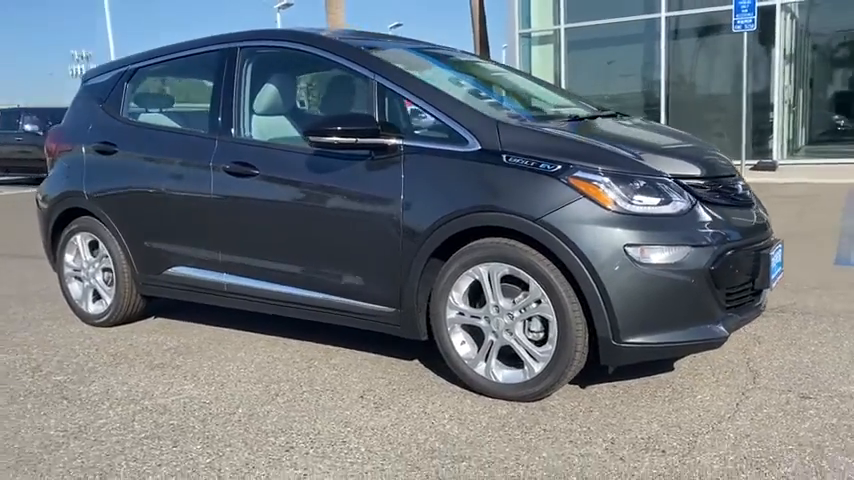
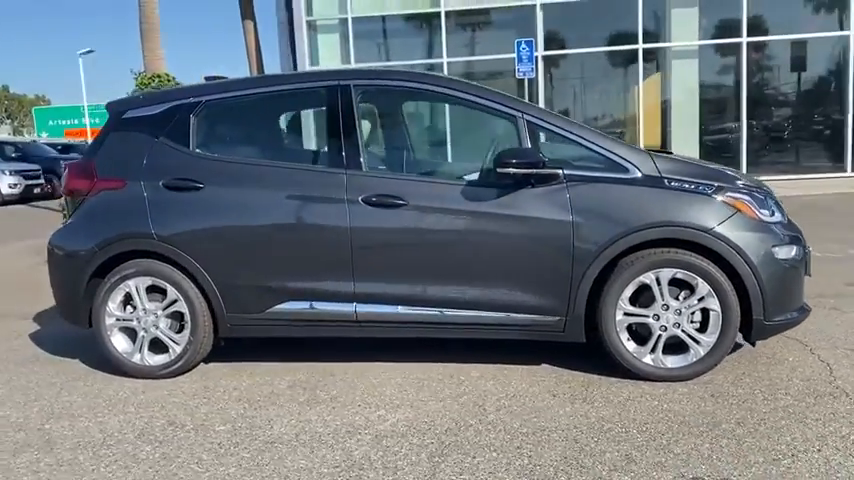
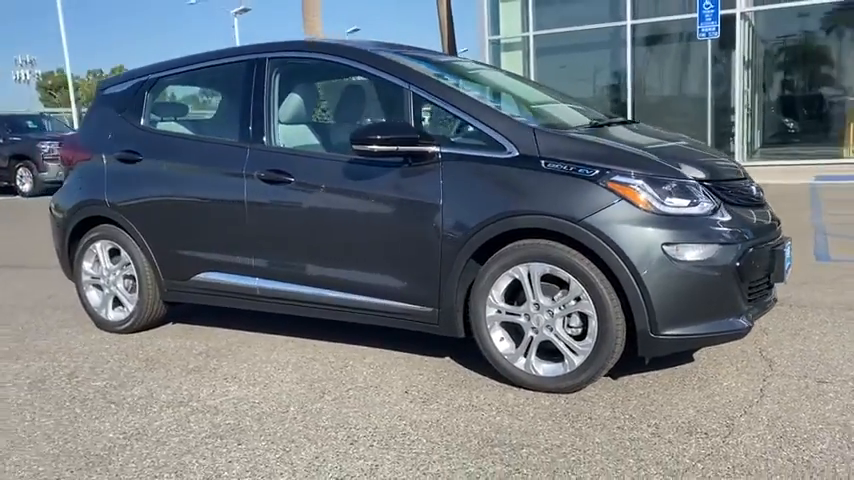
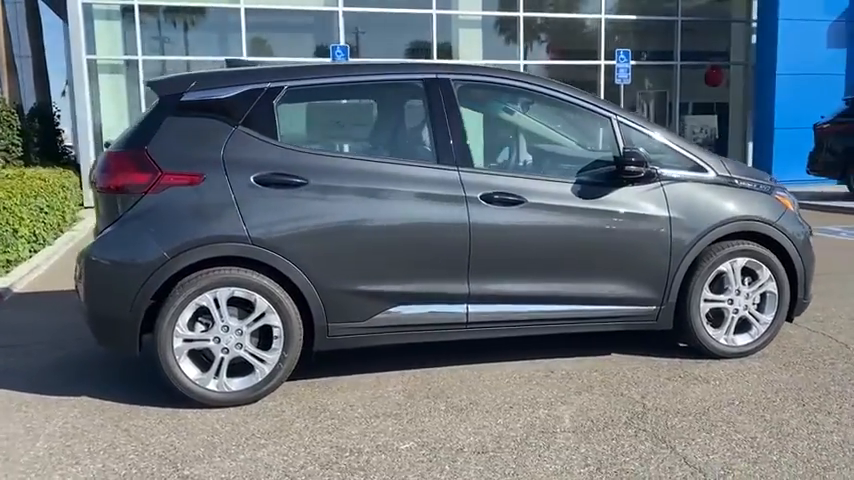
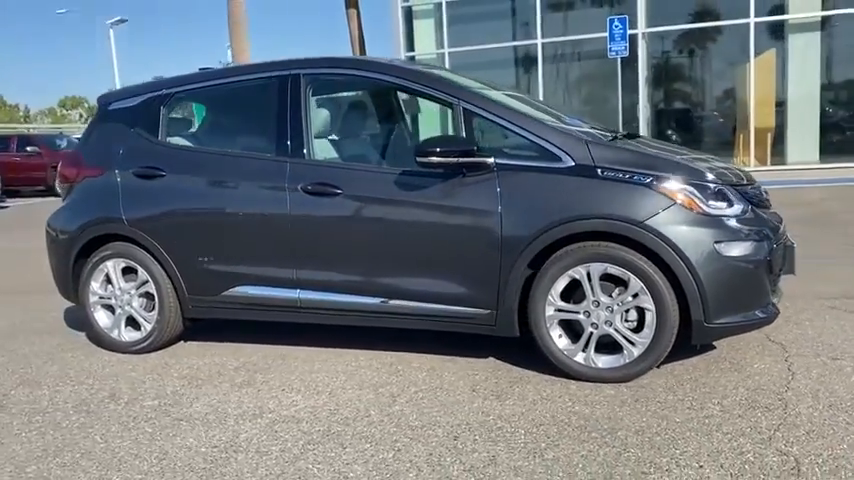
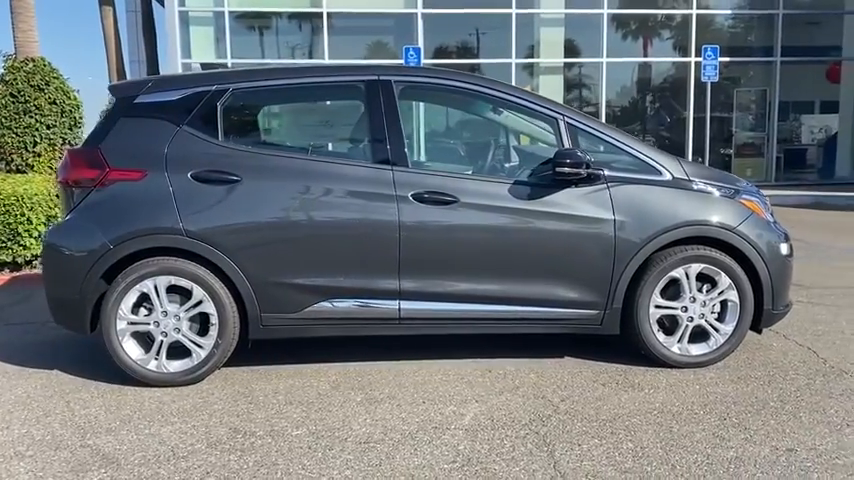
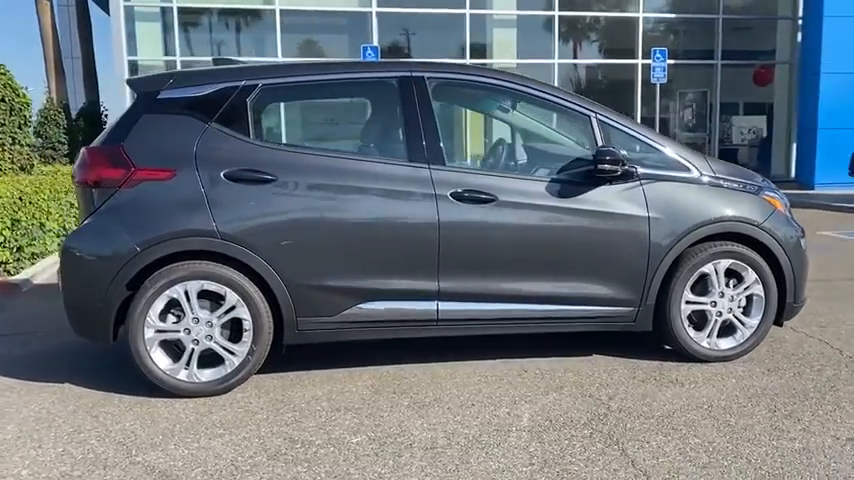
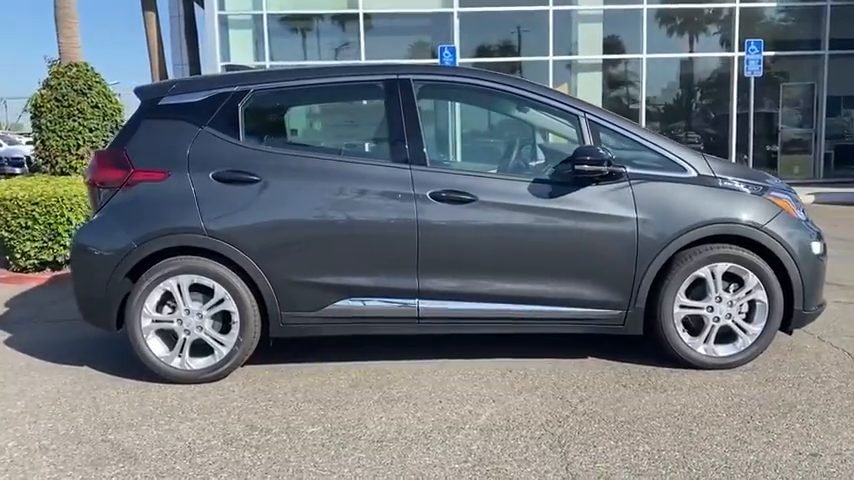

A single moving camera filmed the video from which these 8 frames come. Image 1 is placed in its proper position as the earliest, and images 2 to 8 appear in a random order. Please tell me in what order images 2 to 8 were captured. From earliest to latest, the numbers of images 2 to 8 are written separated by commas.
3, 5, 2, 8, 6, 7, 4
